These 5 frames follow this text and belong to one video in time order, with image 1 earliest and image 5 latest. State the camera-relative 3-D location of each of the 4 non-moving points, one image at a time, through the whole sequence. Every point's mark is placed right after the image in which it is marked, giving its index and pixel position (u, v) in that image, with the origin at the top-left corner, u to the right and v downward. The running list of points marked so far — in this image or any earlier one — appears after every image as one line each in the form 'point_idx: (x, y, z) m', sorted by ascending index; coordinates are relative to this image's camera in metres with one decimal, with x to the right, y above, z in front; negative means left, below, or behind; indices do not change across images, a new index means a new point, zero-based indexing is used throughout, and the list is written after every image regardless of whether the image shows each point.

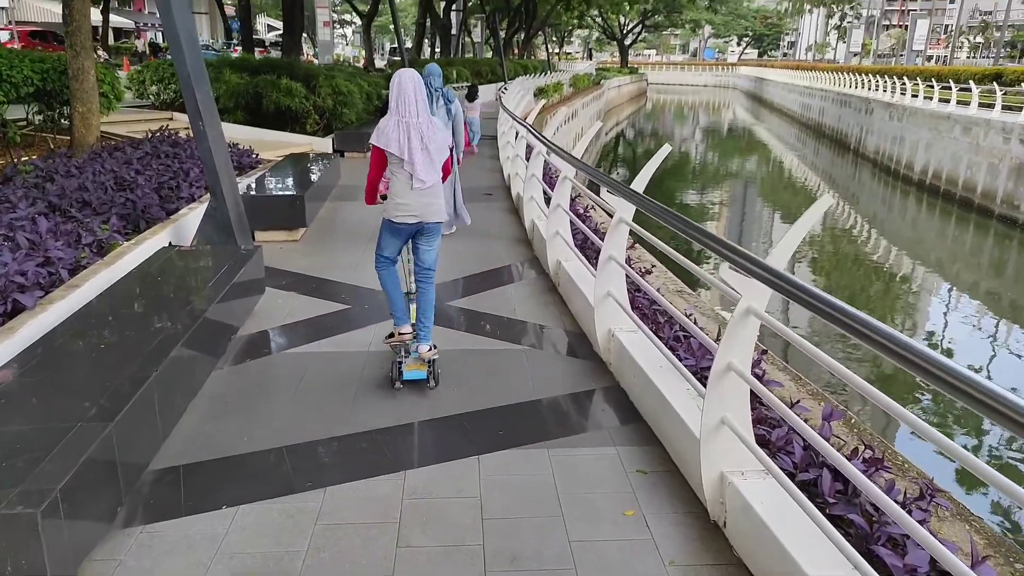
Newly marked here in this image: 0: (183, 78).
0: (-2.2, +1.4, +4.9) m
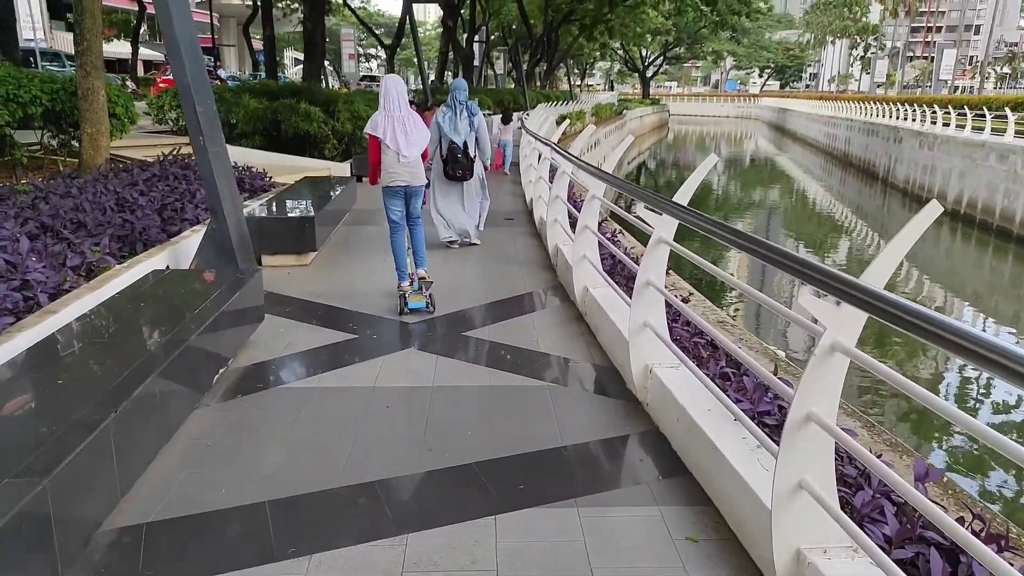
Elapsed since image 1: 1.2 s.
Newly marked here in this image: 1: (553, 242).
0: (-2.1, +1.3, +4.6) m
1: (+0.3, +0.4, +6.1) m
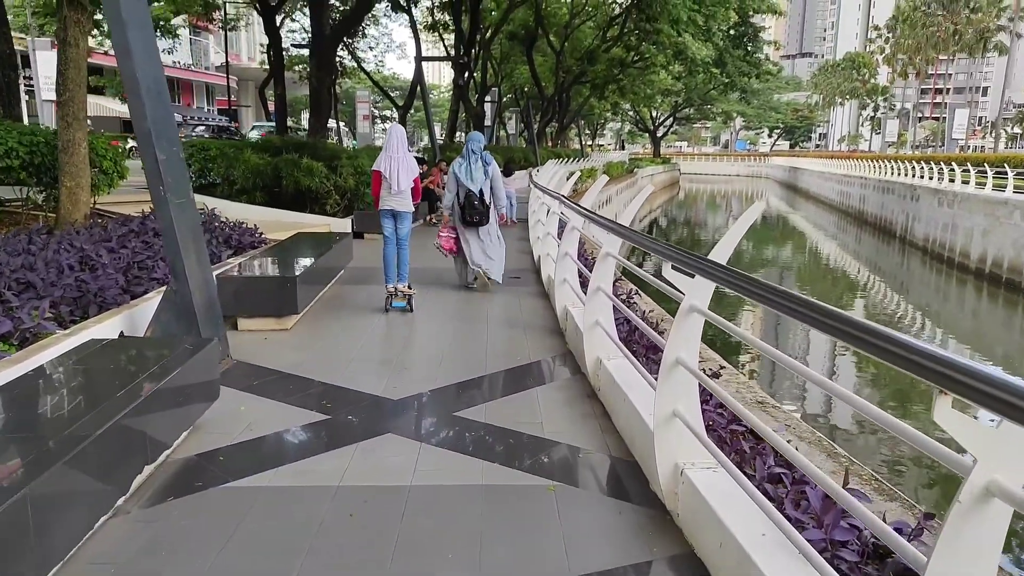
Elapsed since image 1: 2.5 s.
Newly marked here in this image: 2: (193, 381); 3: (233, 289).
0: (-2.1, +0.9, +4.1) m
1: (+0.4, -0.1, +5.5) m
2: (-1.5, -0.4, +3.4) m
3: (-2.0, 0.0, +5.2) m
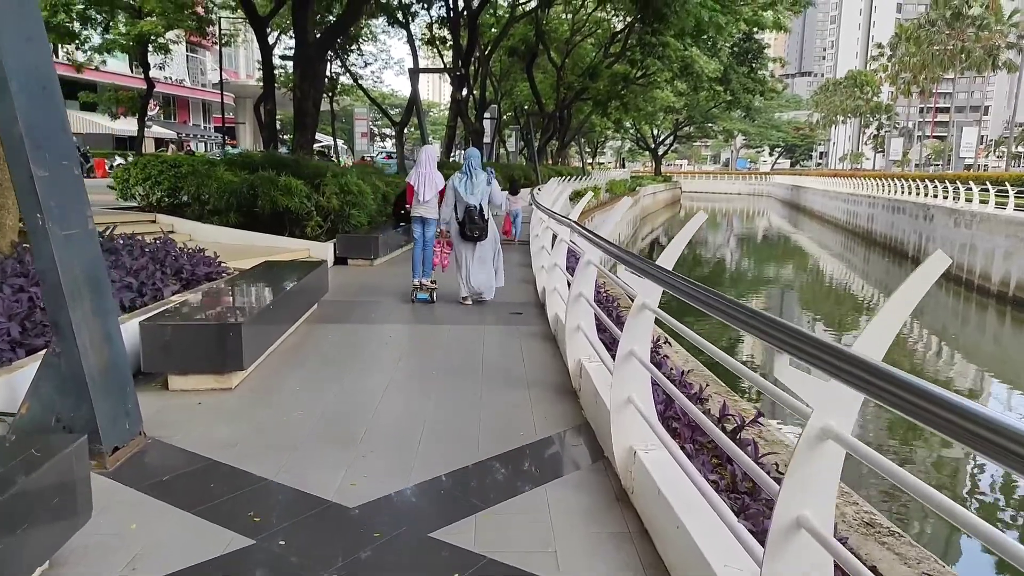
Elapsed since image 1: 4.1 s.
0: (-2.1, +0.6, +3.0) m
1: (+0.4, -0.4, +4.4) m
2: (-1.5, -0.7, +2.3) m
3: (-2.0, -0.3, +4.2) m
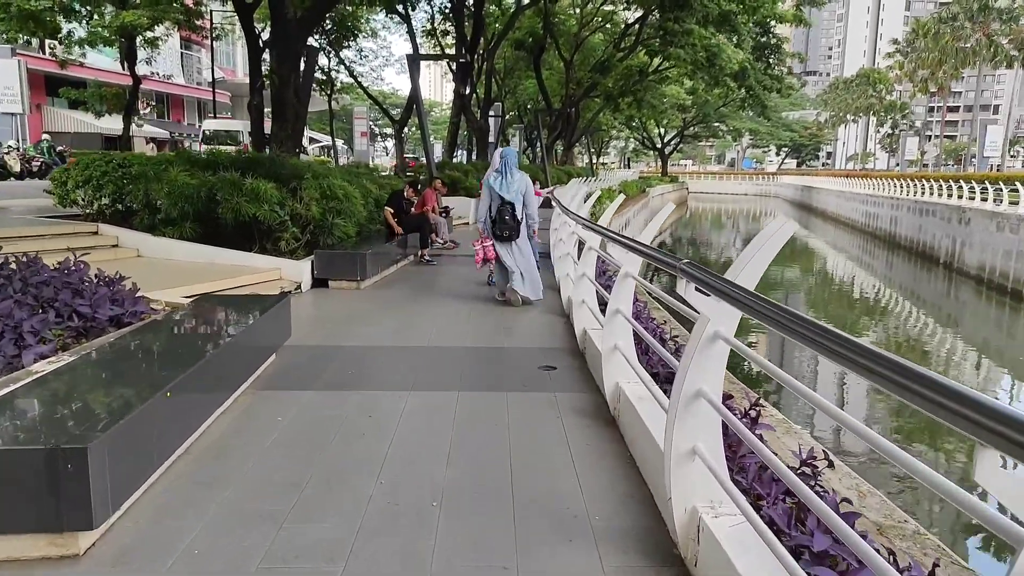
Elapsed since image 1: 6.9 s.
0: (-1.9, +0.3, +1.1) m
1: (+0.6, -0.7, +2.6) m
2: (-1.3, -1.0, +0.5) m
3: (-1.8, -0.6, +2.3) m
